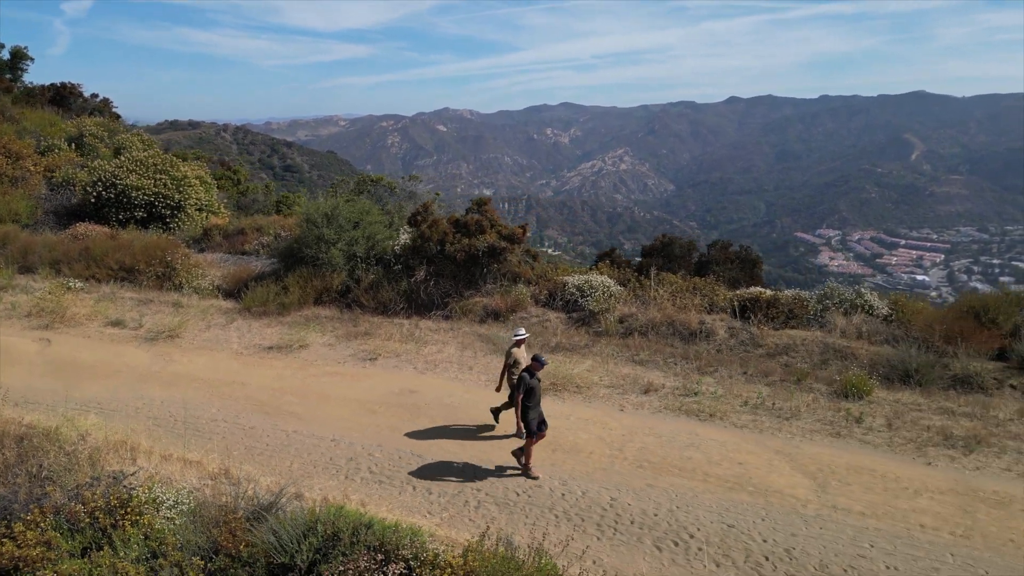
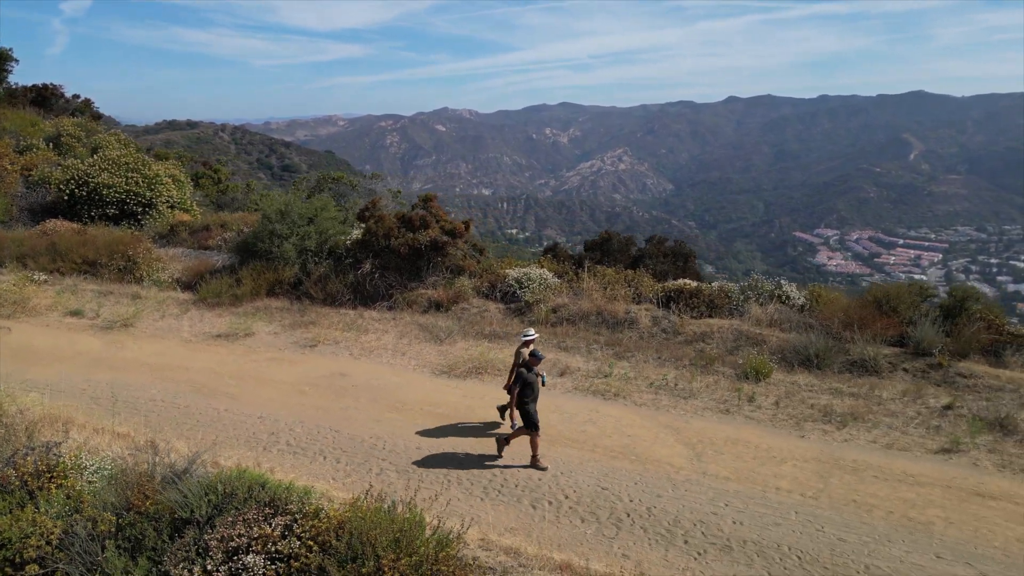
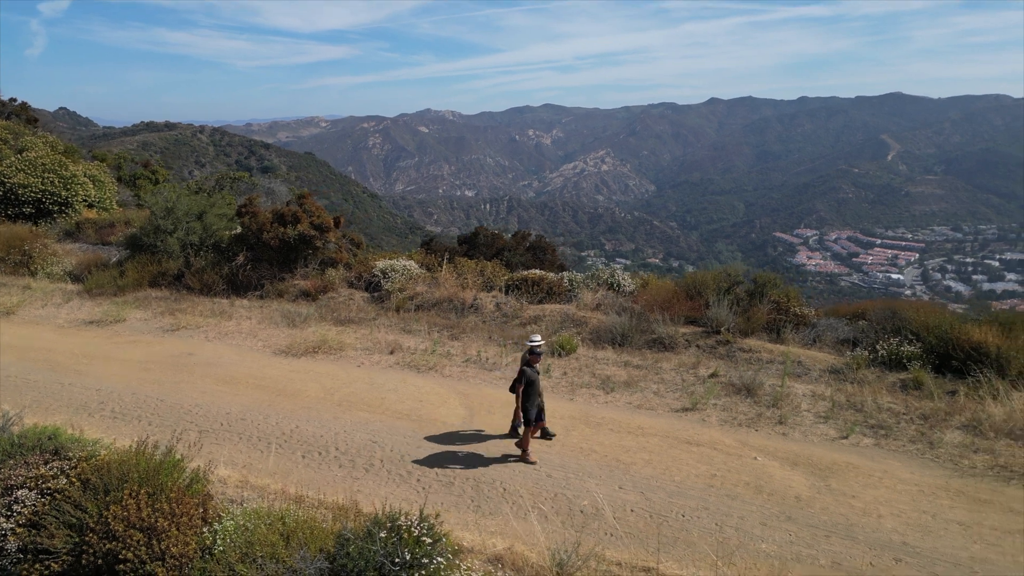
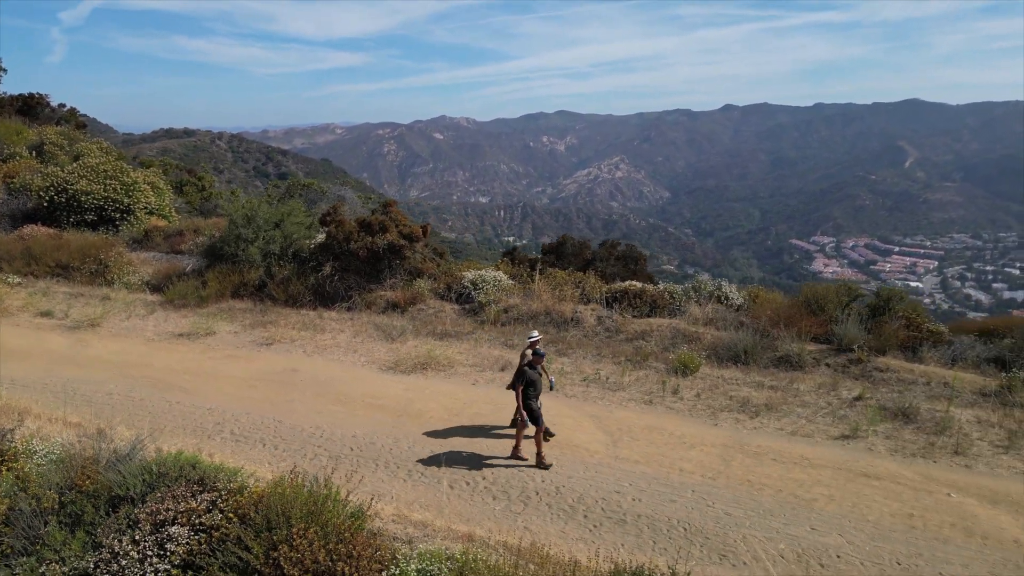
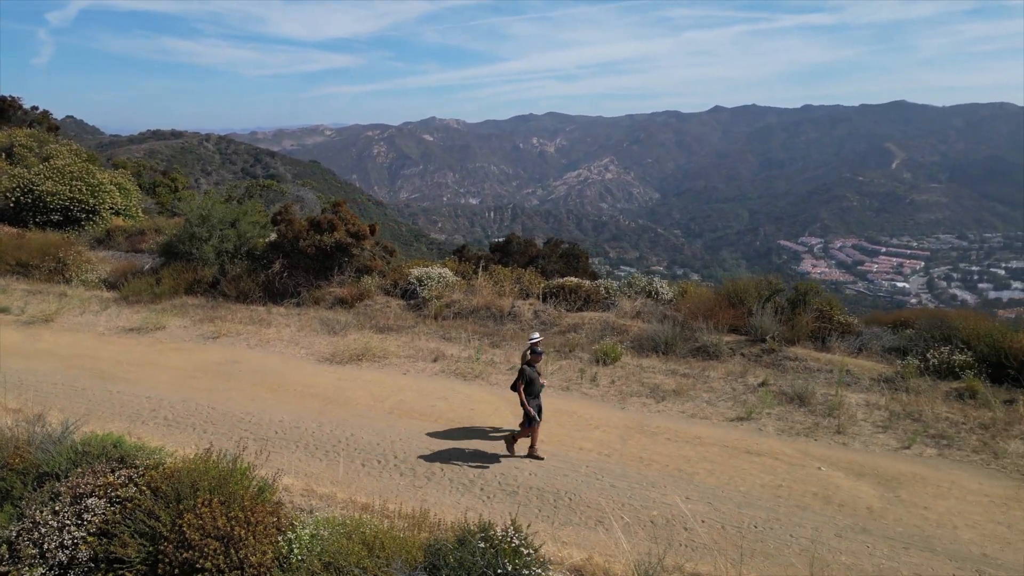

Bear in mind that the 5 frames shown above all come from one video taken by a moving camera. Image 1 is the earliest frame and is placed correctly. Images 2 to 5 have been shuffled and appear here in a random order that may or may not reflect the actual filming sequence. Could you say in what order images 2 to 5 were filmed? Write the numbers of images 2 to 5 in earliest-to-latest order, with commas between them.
2, 4, 5, 3
